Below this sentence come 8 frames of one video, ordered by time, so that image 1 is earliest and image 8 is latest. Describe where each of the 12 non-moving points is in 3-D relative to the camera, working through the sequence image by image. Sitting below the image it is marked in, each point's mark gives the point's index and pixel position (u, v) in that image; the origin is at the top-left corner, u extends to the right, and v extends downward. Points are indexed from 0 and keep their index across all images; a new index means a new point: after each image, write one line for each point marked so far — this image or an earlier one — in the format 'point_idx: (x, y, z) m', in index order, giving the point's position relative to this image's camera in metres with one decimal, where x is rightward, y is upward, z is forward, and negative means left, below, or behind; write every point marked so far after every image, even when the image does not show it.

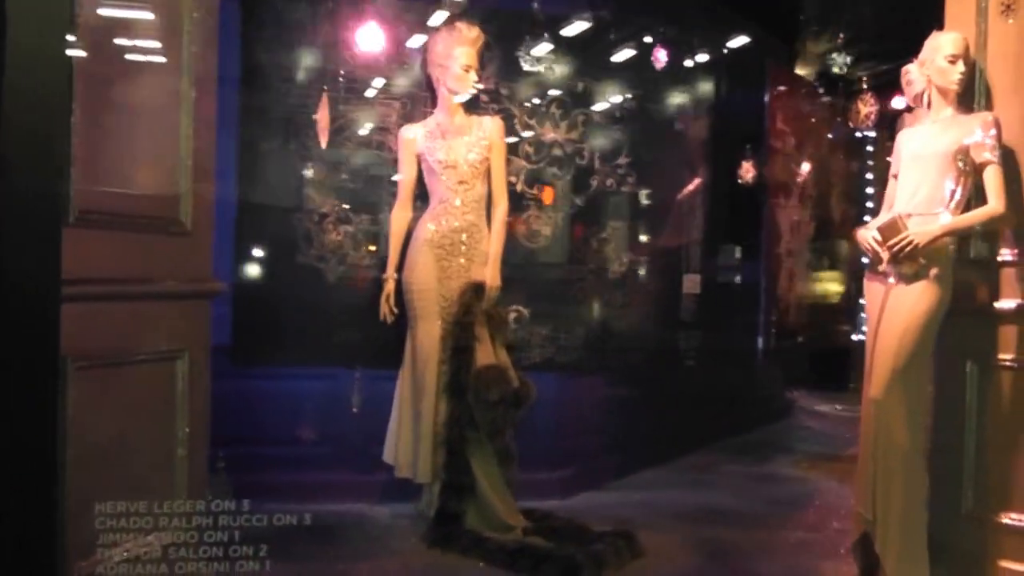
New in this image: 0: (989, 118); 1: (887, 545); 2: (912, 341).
0: (+1.2, +0.4, +3.1) m
1: (+0.8, -0.6, +3.0) m
2: (+0.9, -0.1, +2.9) m
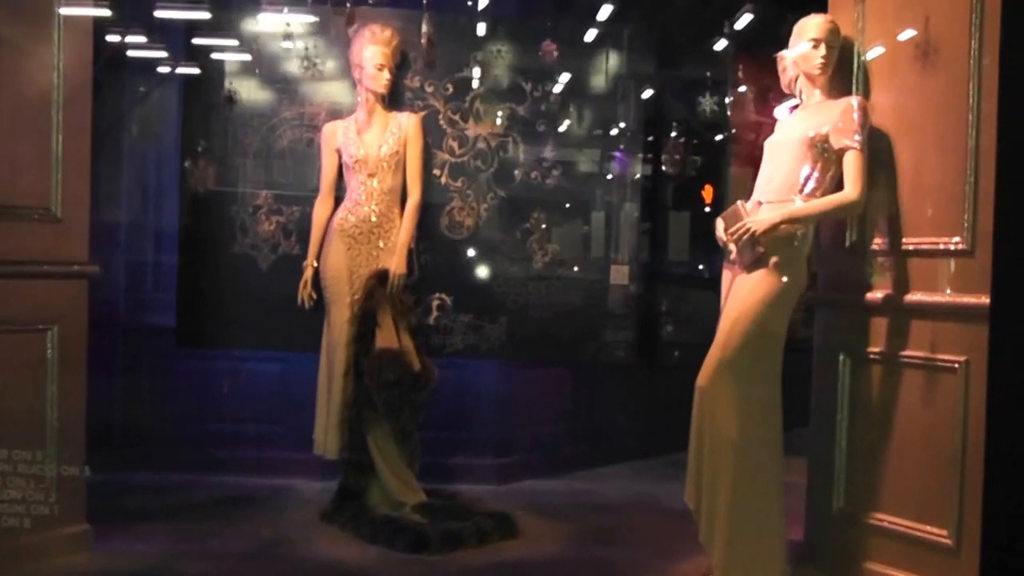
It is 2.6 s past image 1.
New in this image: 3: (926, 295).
0: (+0.8, +0.4, +2.9) m
1: (+0.4, -0.6, +2.9) m
2: (+0.5, -0.1, +2.9) m
3: (+0.9, 0.0, +2.9) m
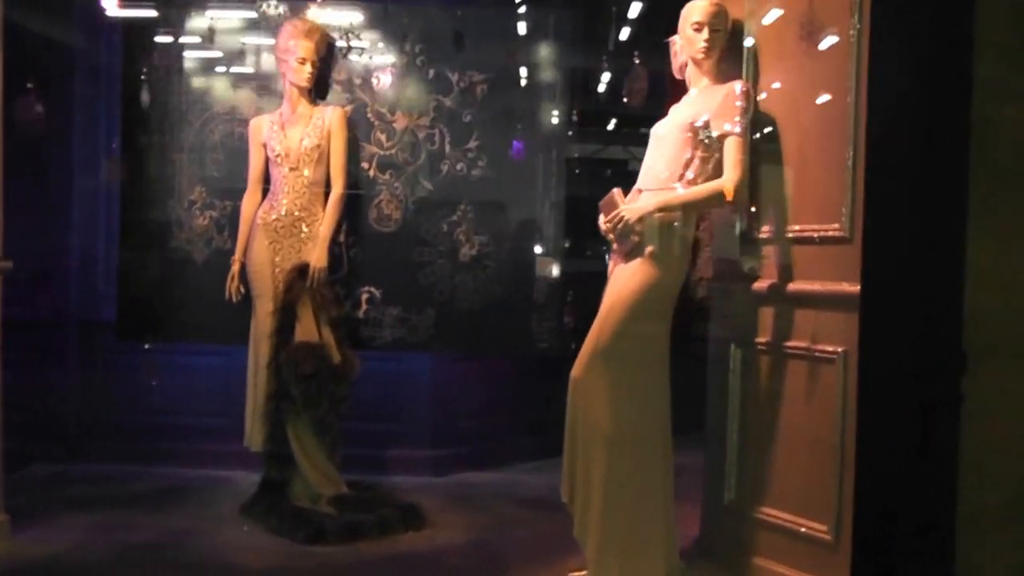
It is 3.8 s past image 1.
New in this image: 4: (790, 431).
0: (+0.5, +0.4, +2.9) m
1: (+0.2, -0.5, +2.9) m
2: (+0.2, -0.1, +2.9) m
3: (+0.6, 0.0, +2.8) m
4: (+0.6, -0.3, +2.8) m
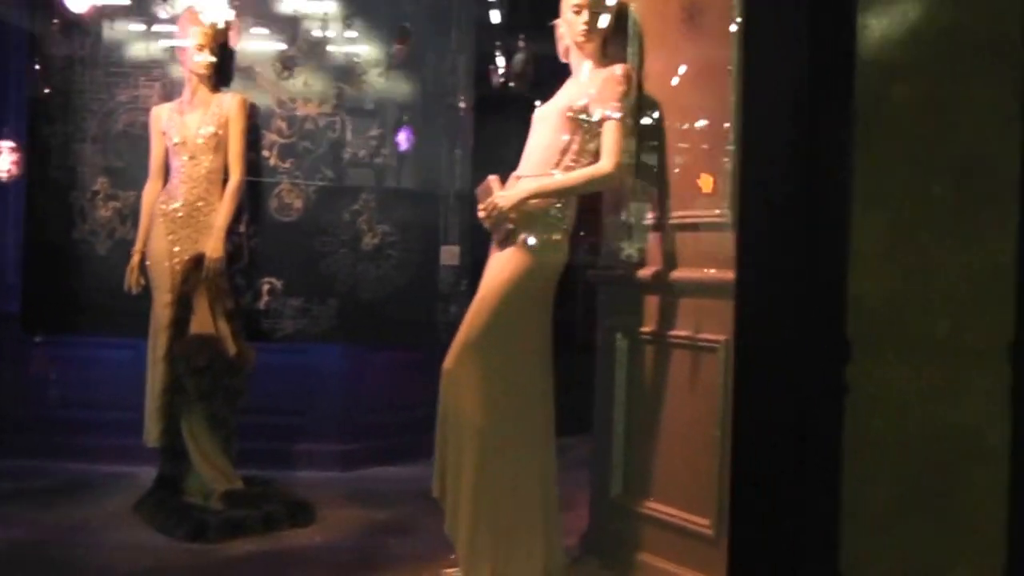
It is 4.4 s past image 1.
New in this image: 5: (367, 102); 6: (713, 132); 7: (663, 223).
0: (+0.2, +0.5, +2.8) m
1: (-0.1, -0.5, +2.8) m
2: (0.0, 0.0, +2.8) m
3: (+0.4, 0.0, +2.7) m
4: (+0.3, -0.3, +2.8) m
5: (-0.4, +0.5, +3.7) m
6: (+0.4, +0.3, +2.7) m
7: (+0.3, +0.1, +2.8) m
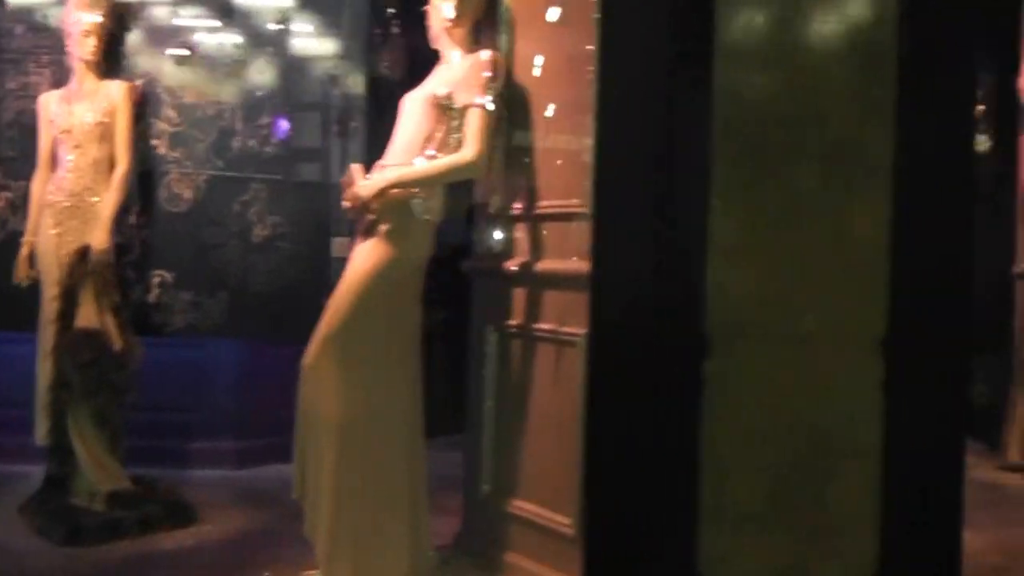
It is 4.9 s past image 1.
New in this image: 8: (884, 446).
0: (-0.1, +0.5, +2.7) m
1: (-0.4, -0.5, +2.7) m
2: (-0.3, 0.0, +2.7) m
3: (+0.1, +0.1, +2.6) m
4: (+0.1, -0.3, +2.7) m
5: (-0.7, +0.6, +3.6) m
6: (+0.1, +0.3, +2.6) m
7: (0.0, +0.2, +2.7) m
8: (+0.7, -0.3, +2.5) m
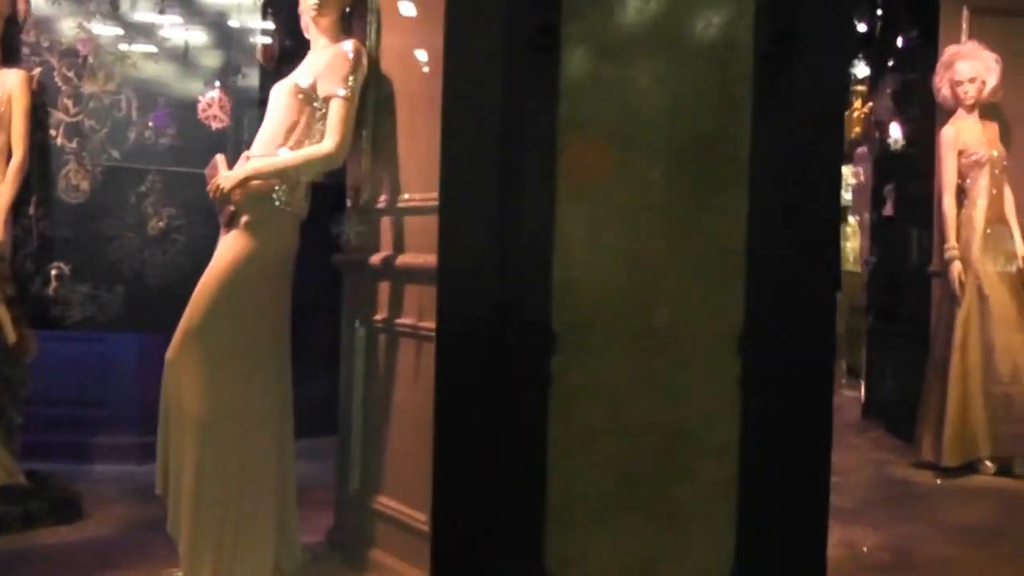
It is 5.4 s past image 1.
0: (-0.3, +0.5, +2.6) m
1: (-0.7, -0.5, +2.7) m
2: (-0.6, 0.0, +2.6) m
3: (-0.2, +0.1, +2.6) m
4: (-0.2, -0.3, +2.6) m
5: (-1.0, +0.6, +3.6) m
6: (-0.1, +0.3, +2.5) m
7: (-0.2, +0.2, +2.7) m
8: (+0.4, -0.3, +2.4) m
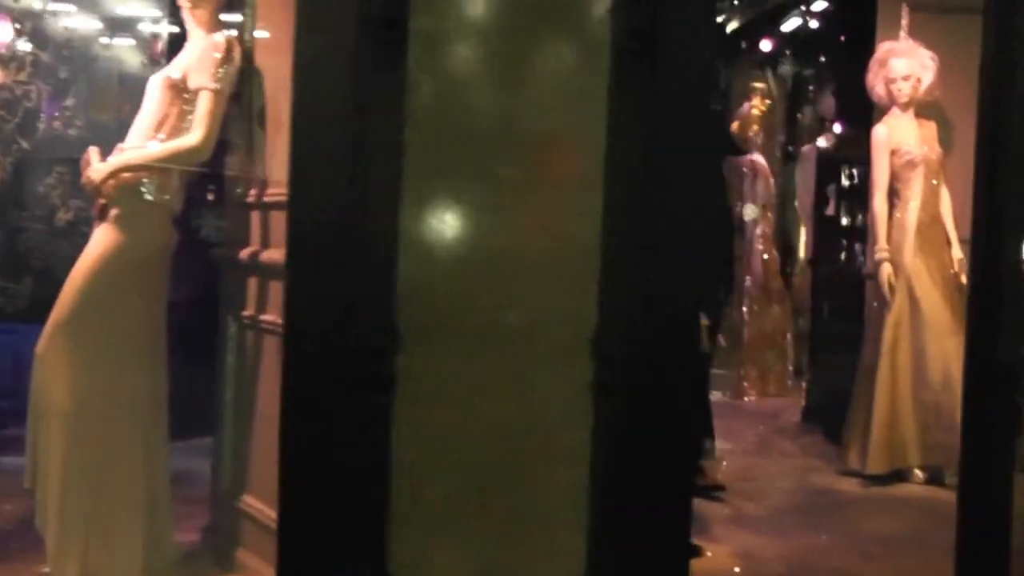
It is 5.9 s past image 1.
0: (-0.6, +0.5, +2.6) m
1: (-0.9, -0.5, +2.6) m
2: (-0.9, 0.0, +2.6) m
3: (-0.5, +0.1, +2.5) m
4: (-0.5, -0.2, +2.6) m
5: (-1.2, +0.6, +3.5) m
6: (-0.4, +0.3, +2.5) m
7: (-0.5, +0.2, +2.6) m
8: (+0.2, -0.3, +2.3) m
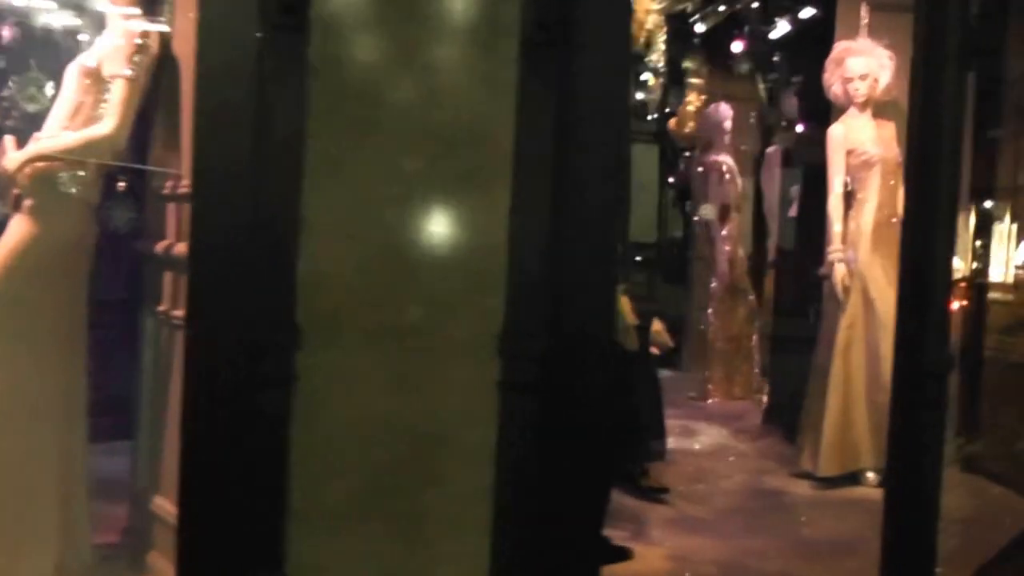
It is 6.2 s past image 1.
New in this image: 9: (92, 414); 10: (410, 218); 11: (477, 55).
0: (-0.7, +0.5, +2.6) m
1: (-1.1, -0.5, +2.6) m
2: (-1.0, 0.0, +2.5) m
3: (-0.6, +0.1, +2.5) m
4: (-0.6, -0.2, +2.5) m
5: (-1.3, +0.6, +3.5) m
6: (-0.6, +0.4, +2.4) m
7: (-0.6, +0.2, +2.6) m
8: (0.0, -0.3, +2.3) m
9: (-0.8, -0.2, +2.6) m
10: (-0.2, +0.1, +2.3) m
11: (0.0, +0.4, +2.3) m
